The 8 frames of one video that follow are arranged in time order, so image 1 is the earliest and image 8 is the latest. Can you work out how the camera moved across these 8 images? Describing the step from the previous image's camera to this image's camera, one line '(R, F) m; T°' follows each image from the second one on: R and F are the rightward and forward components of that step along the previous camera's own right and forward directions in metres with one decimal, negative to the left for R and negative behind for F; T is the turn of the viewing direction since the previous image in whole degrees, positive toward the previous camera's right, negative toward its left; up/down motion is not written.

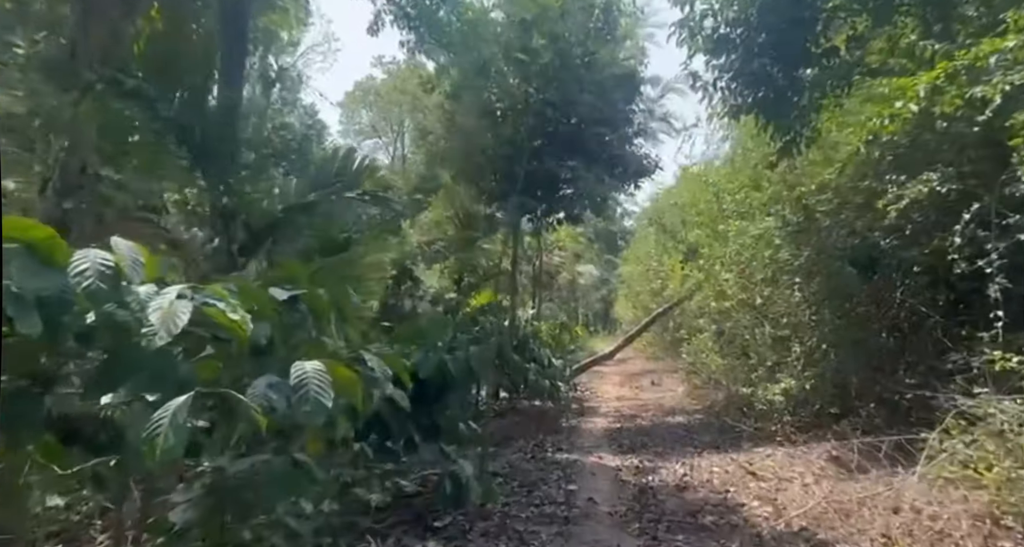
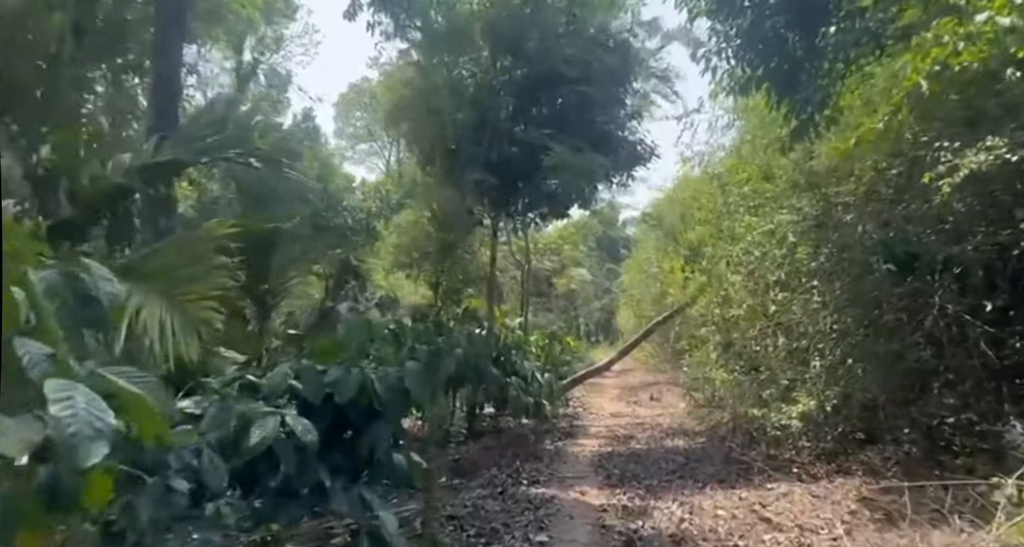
(+0.2, +0.9) m; 0°
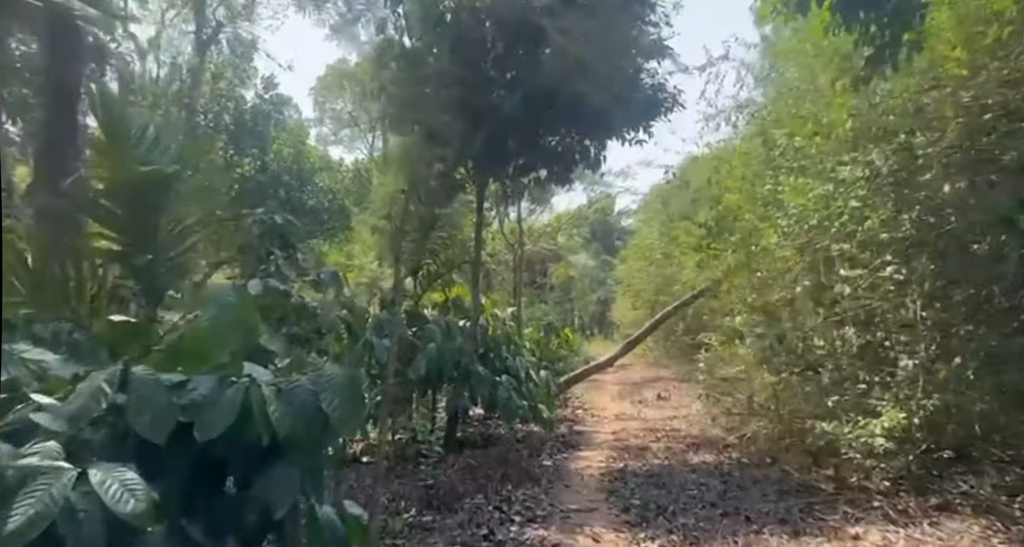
(0.0, +1.2) m; +1°
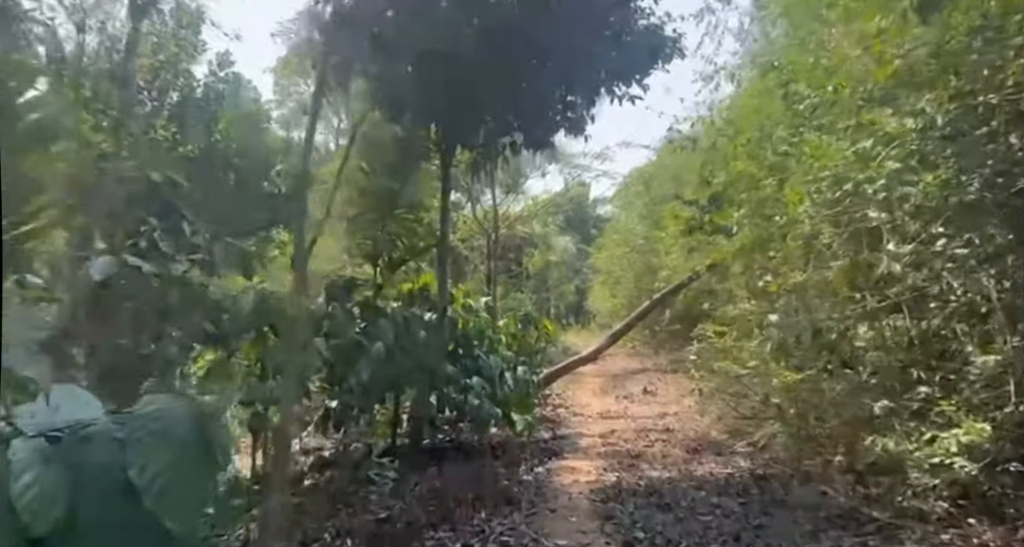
(0.0, +0.8) m; +2°
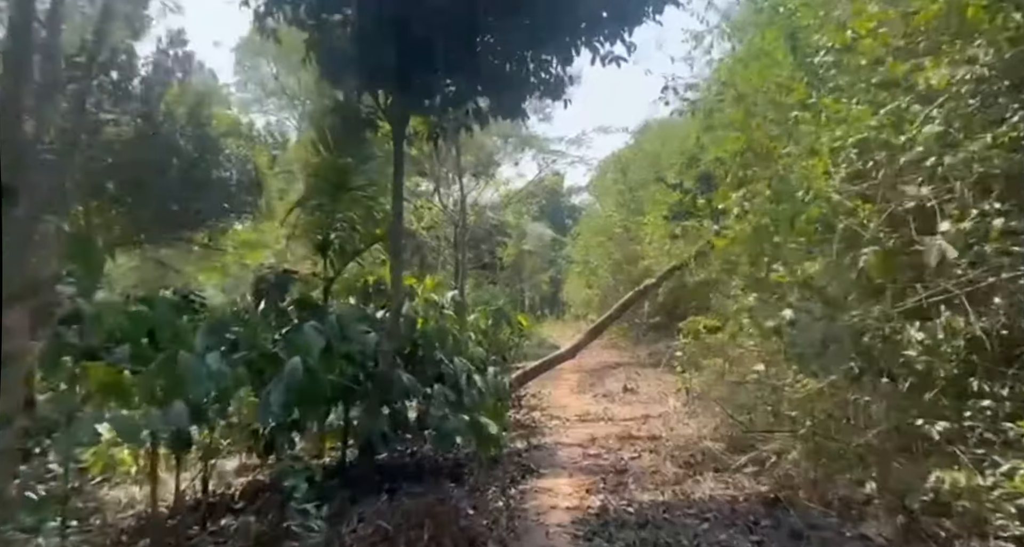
(+0.1, +0.7) m; +2°
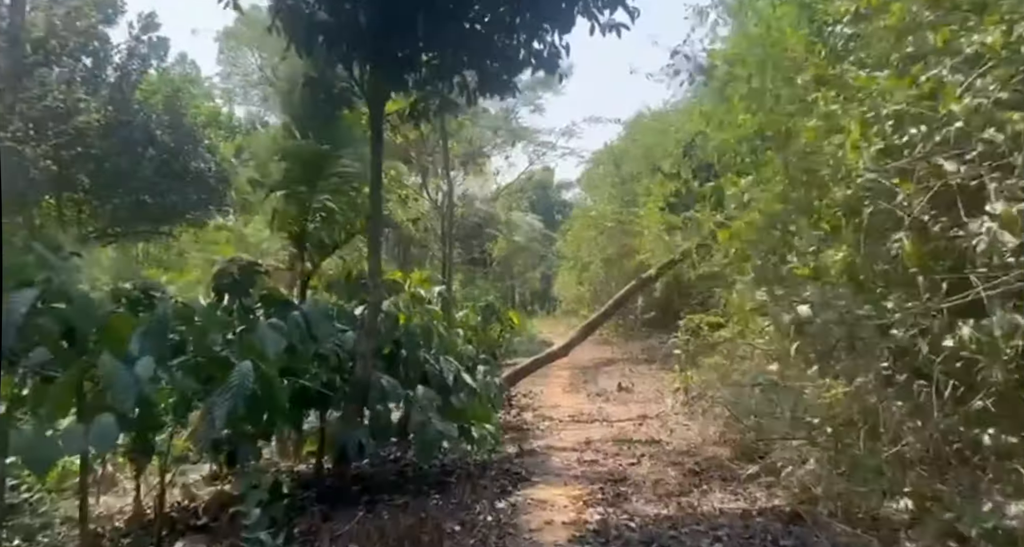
(0.0, +0.4) m; +1°
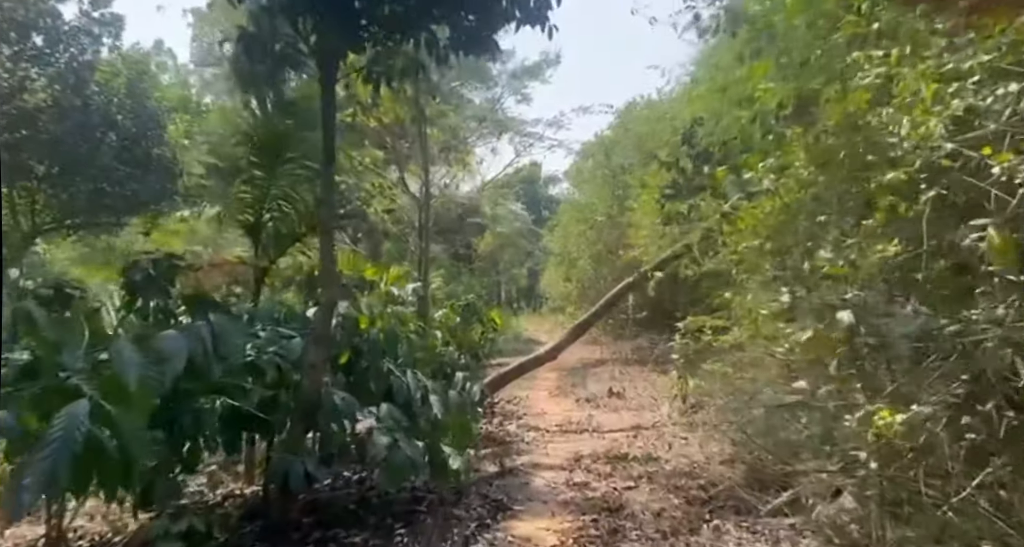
(0.0, +0.6) m; +1°
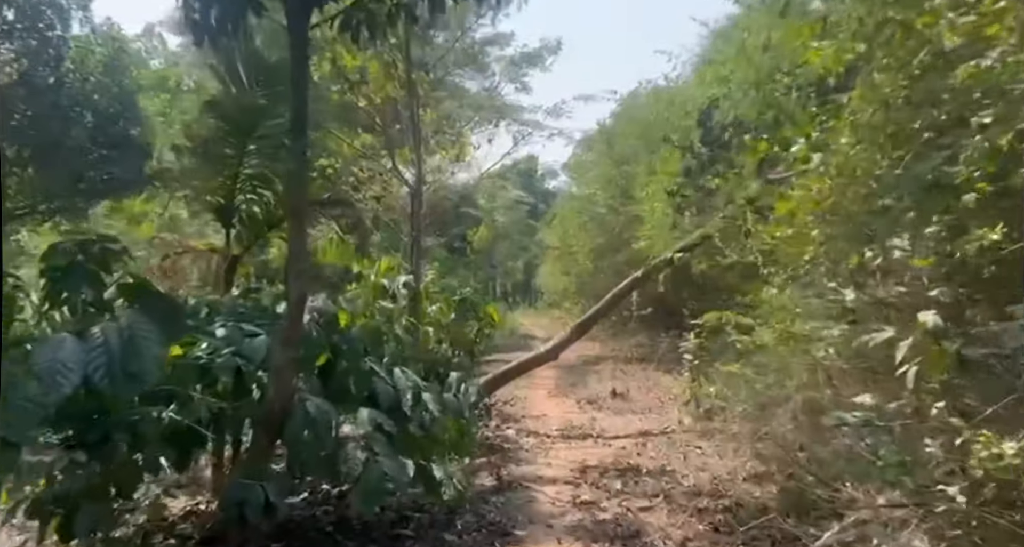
(0.0, +0.5) m; 0°
